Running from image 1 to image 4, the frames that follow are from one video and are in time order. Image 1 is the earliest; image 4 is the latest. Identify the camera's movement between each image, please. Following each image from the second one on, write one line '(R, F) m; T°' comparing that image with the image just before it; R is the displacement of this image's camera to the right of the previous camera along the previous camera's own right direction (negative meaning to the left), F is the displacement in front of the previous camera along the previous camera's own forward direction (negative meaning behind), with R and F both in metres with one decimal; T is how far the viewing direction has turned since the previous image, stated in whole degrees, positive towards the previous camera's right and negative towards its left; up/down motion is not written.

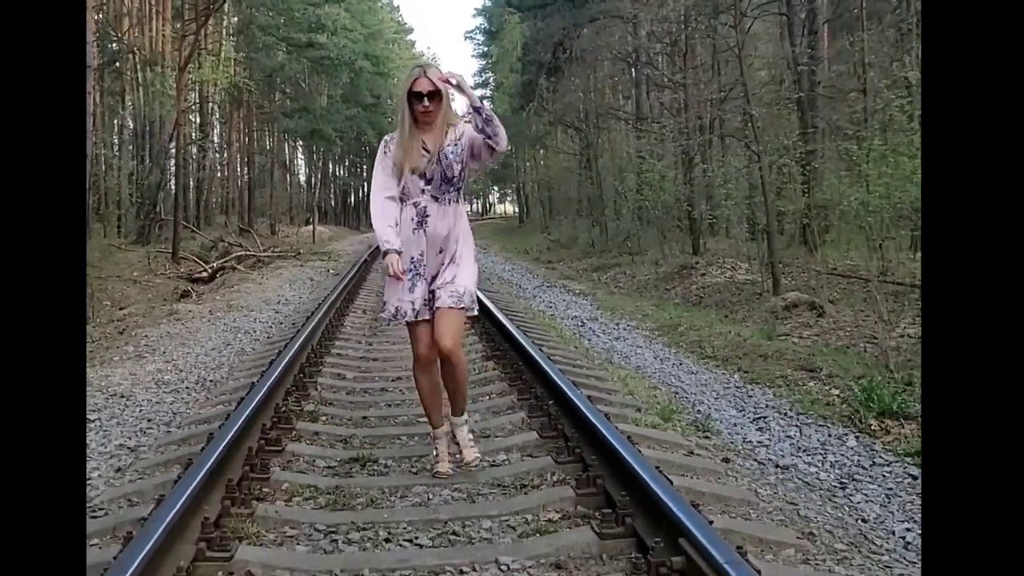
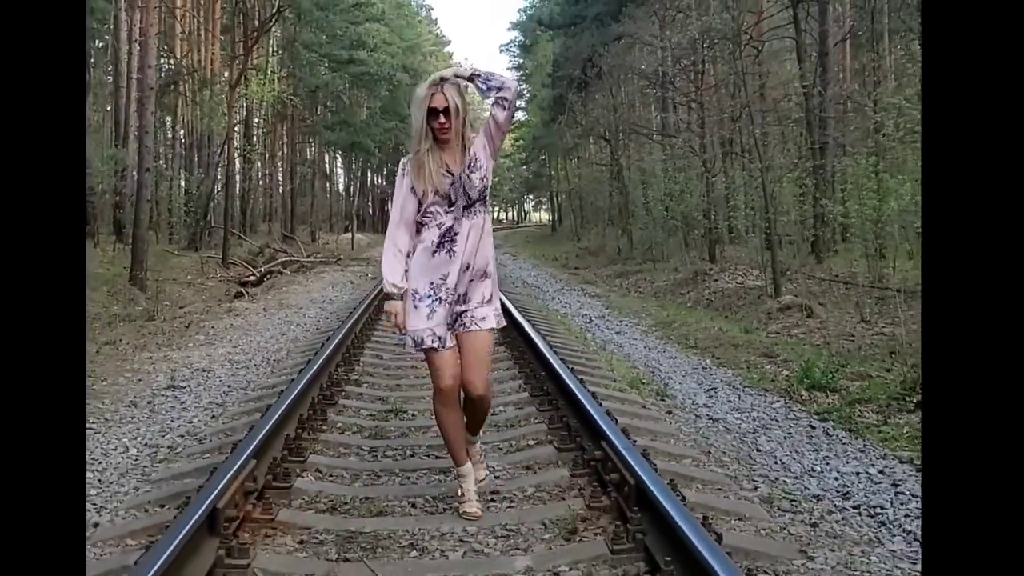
(+0.3, -1.4) m; -3°
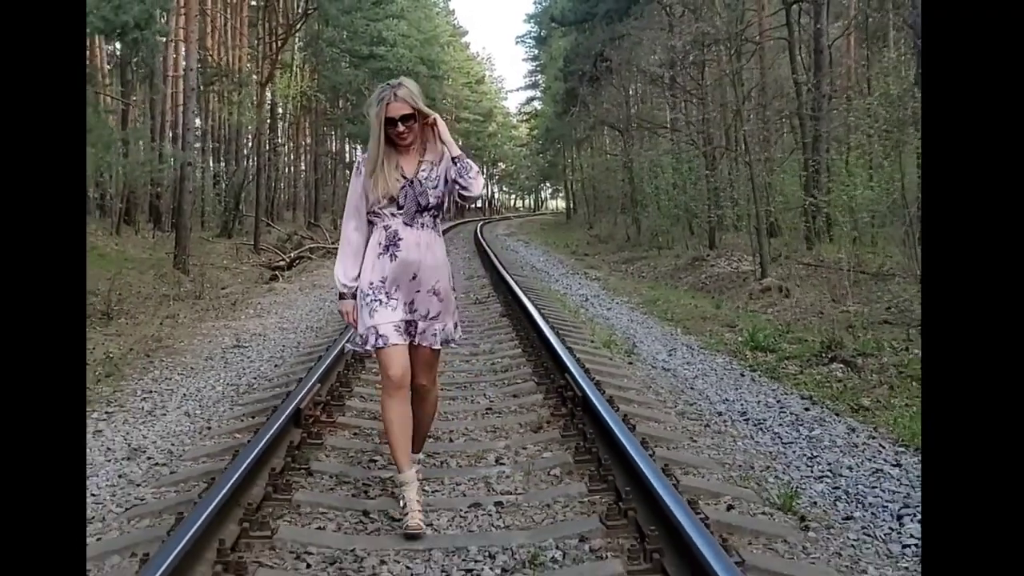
(+0.2, -1.5) m; -1°
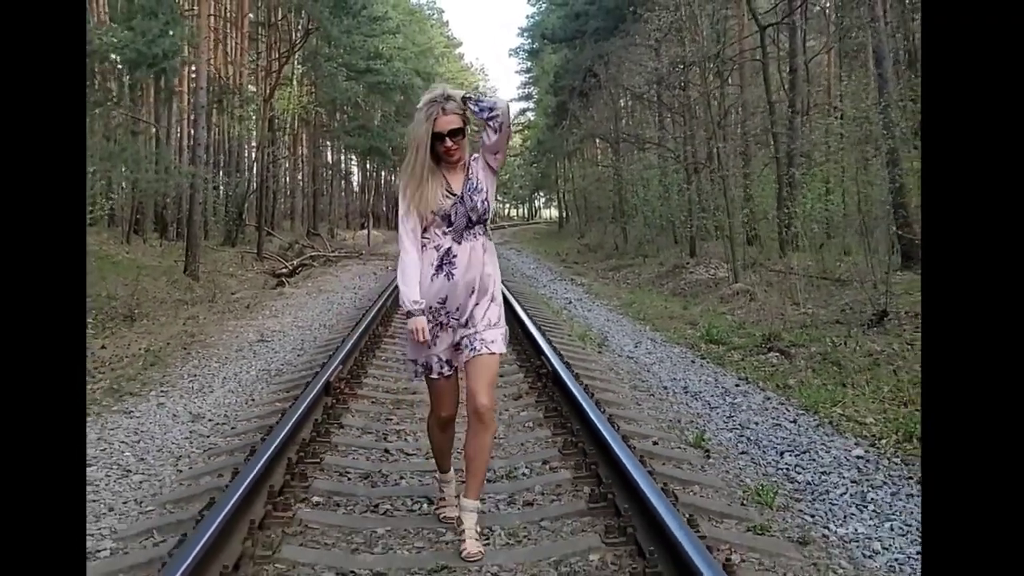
(+0.1, -1.3) m; 0°
